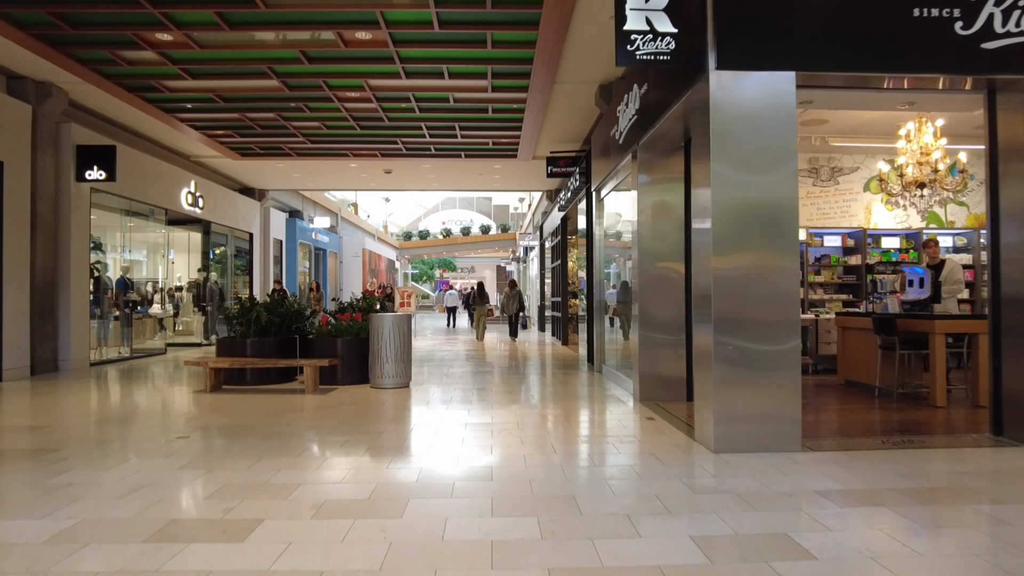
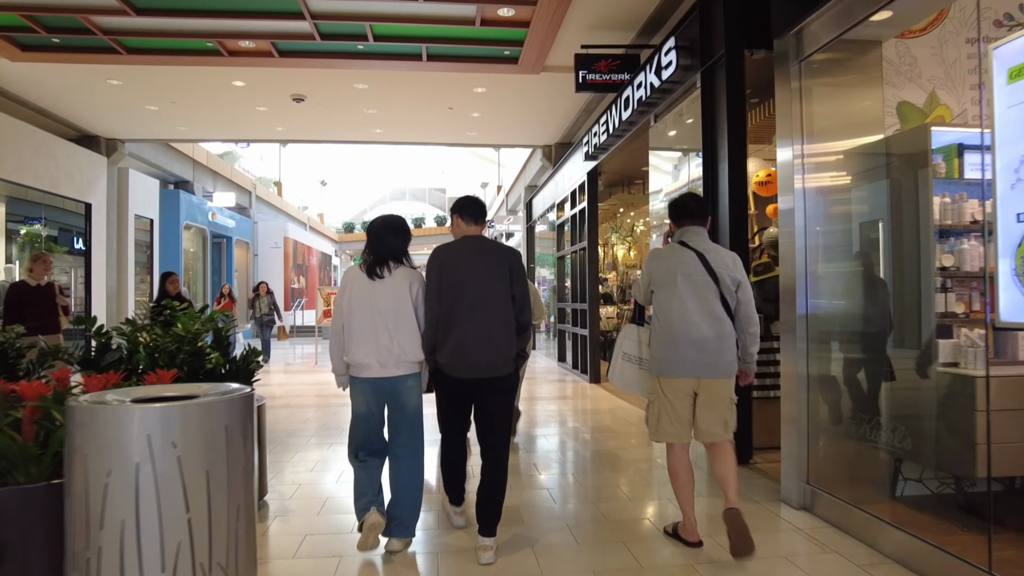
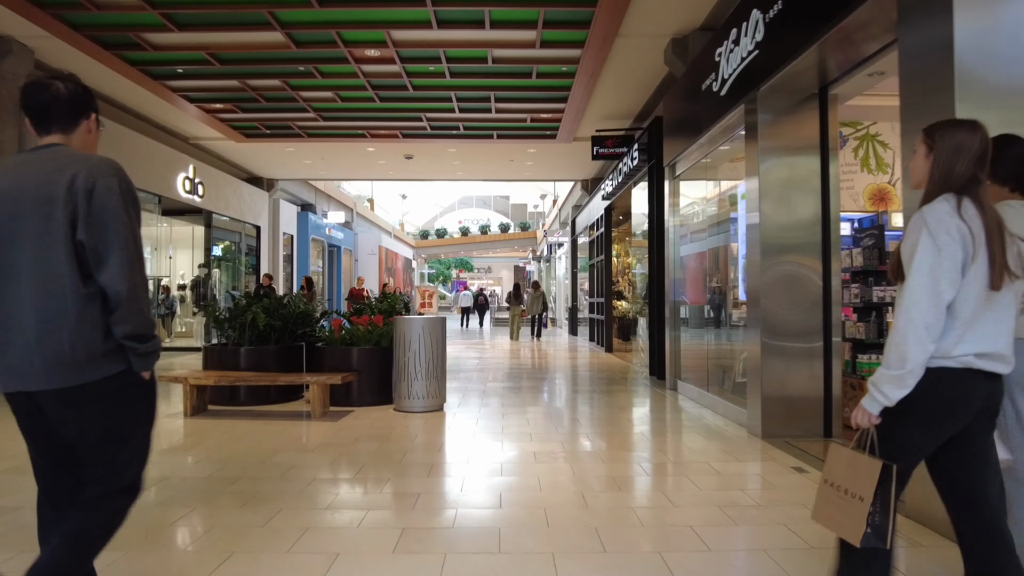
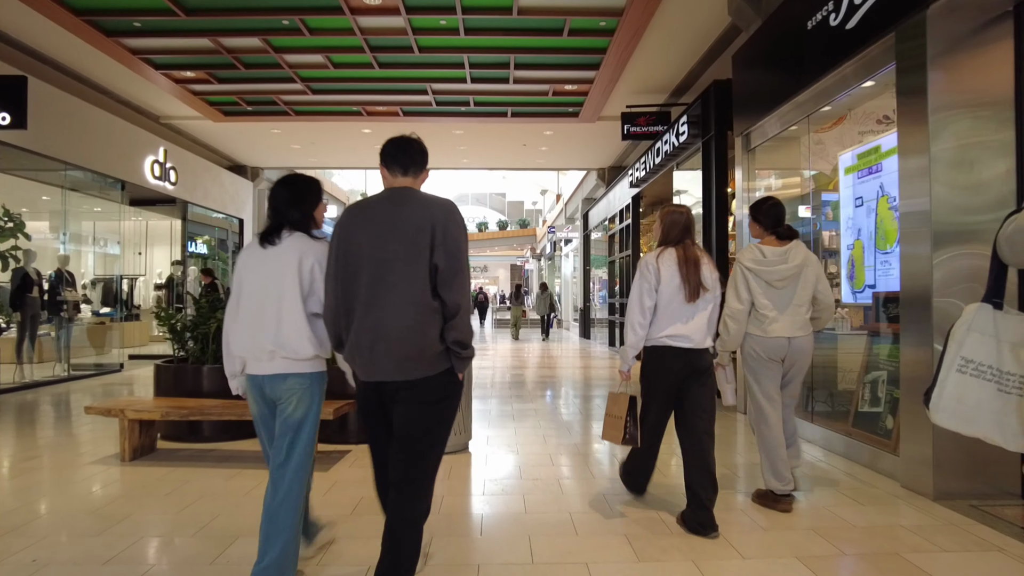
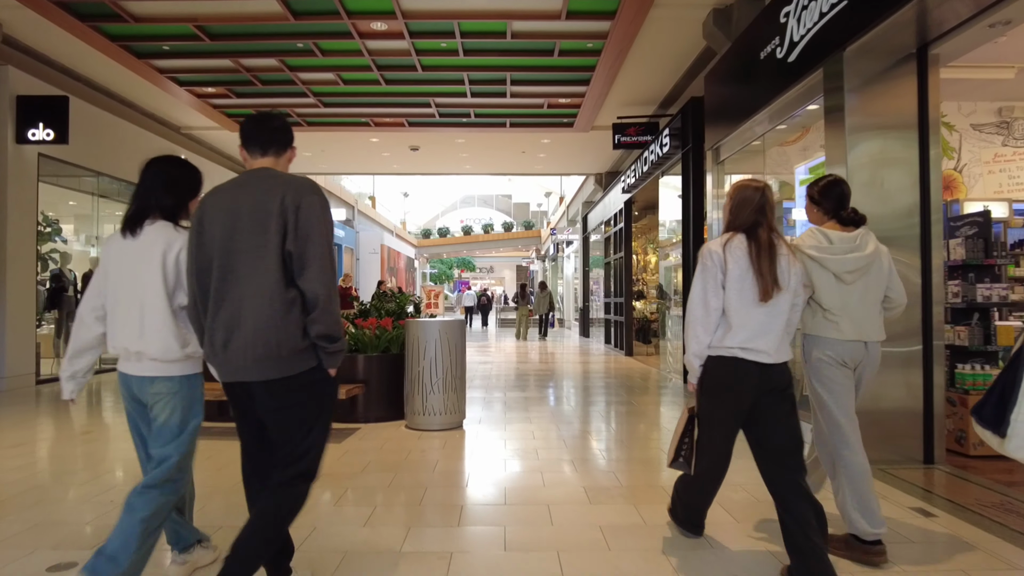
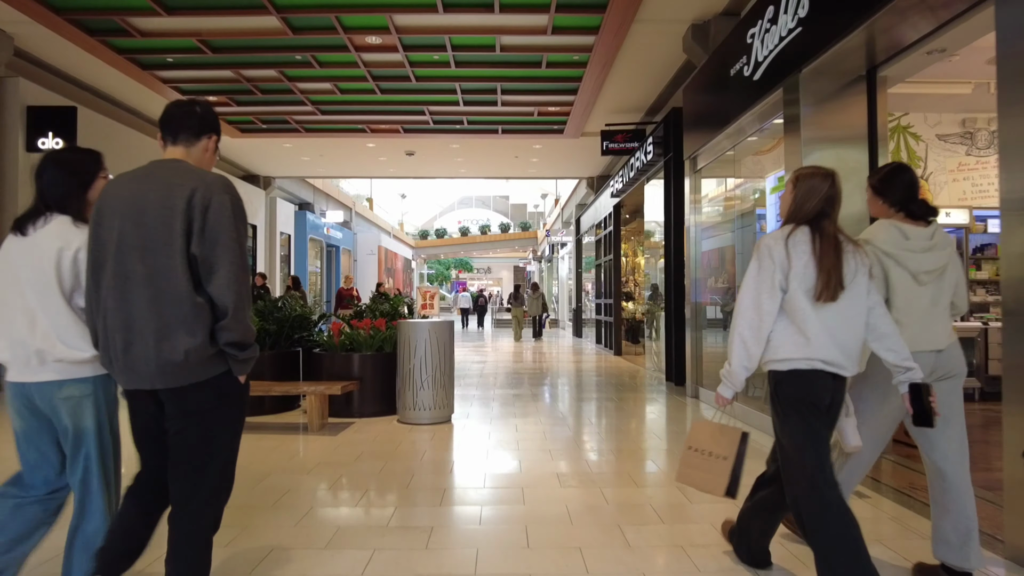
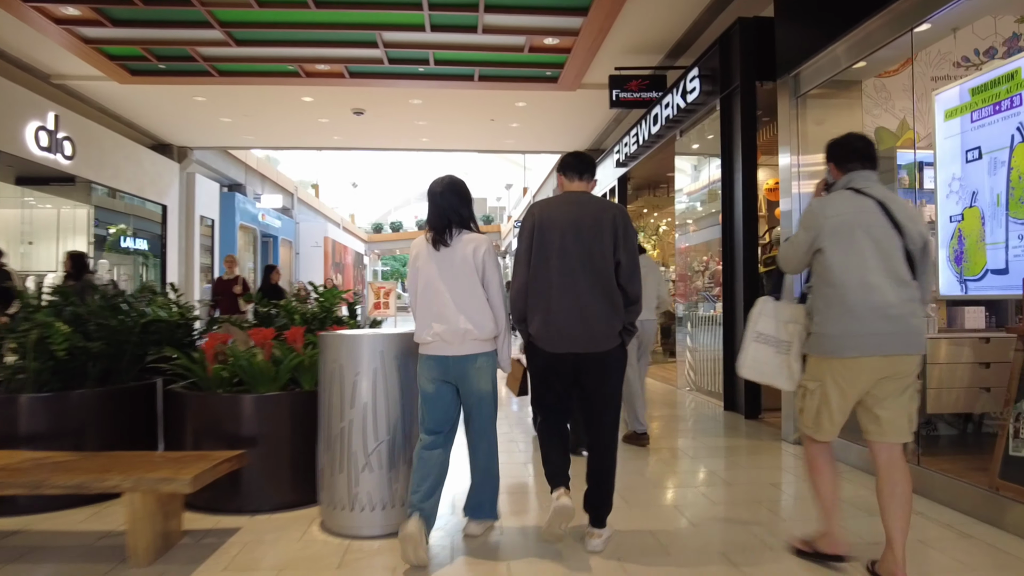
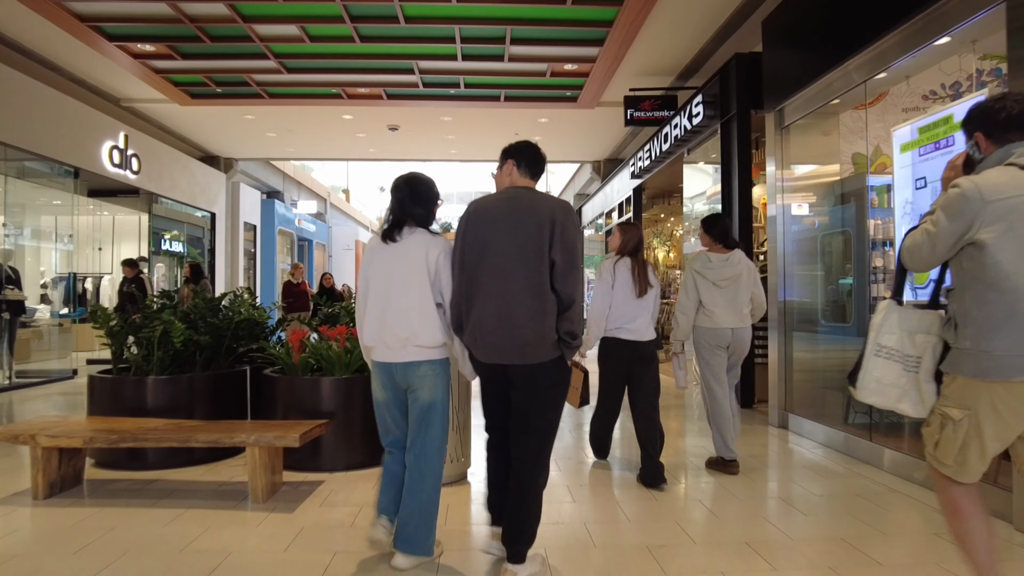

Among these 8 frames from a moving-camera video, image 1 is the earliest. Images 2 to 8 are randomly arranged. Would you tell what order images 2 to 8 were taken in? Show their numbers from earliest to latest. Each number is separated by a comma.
3, 6, 5, 4, 8, 7, 2
